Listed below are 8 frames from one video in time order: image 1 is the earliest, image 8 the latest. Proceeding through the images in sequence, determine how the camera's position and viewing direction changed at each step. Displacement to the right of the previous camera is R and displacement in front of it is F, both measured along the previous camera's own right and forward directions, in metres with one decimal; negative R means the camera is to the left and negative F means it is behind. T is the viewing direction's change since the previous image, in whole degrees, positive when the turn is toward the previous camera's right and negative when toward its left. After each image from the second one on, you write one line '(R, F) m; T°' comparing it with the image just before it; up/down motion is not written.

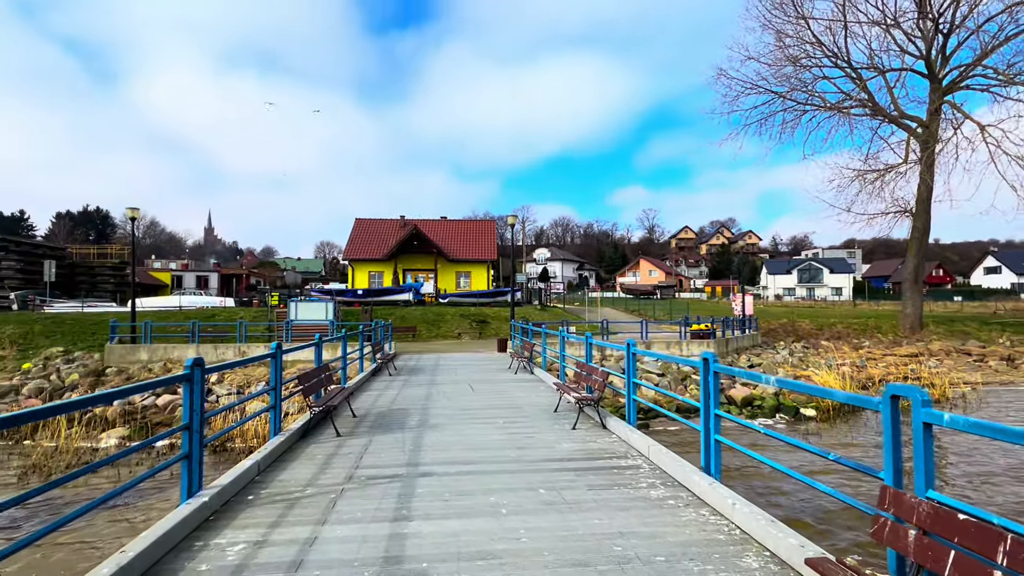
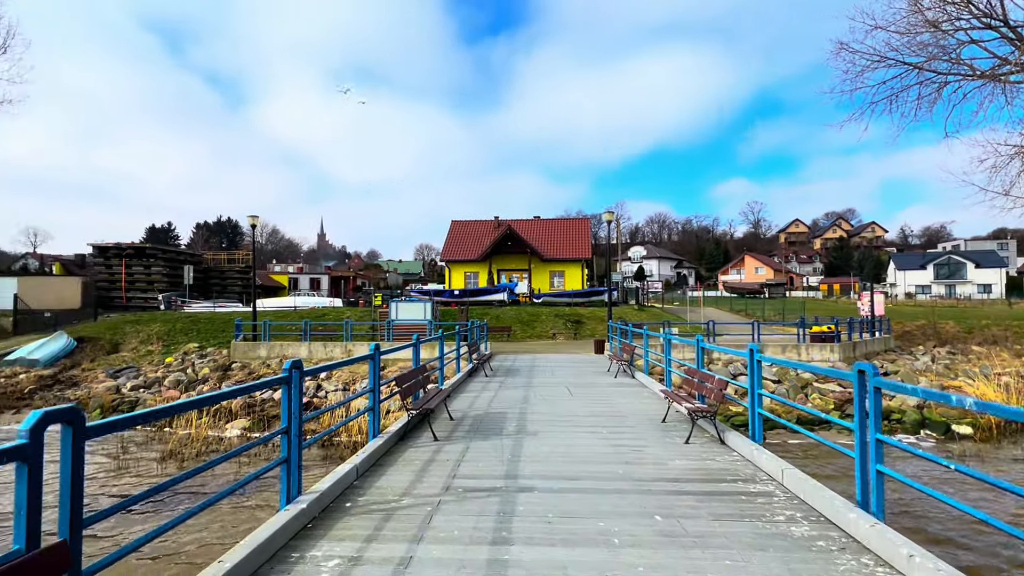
(-0.1, +0.4) m; -10°
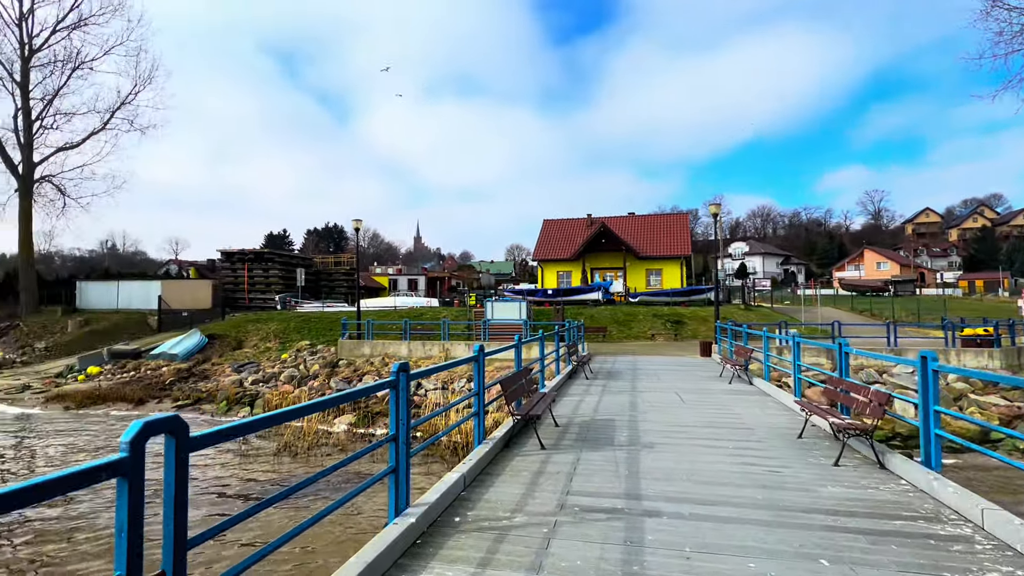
(-0.2, +0.4) m; -10°
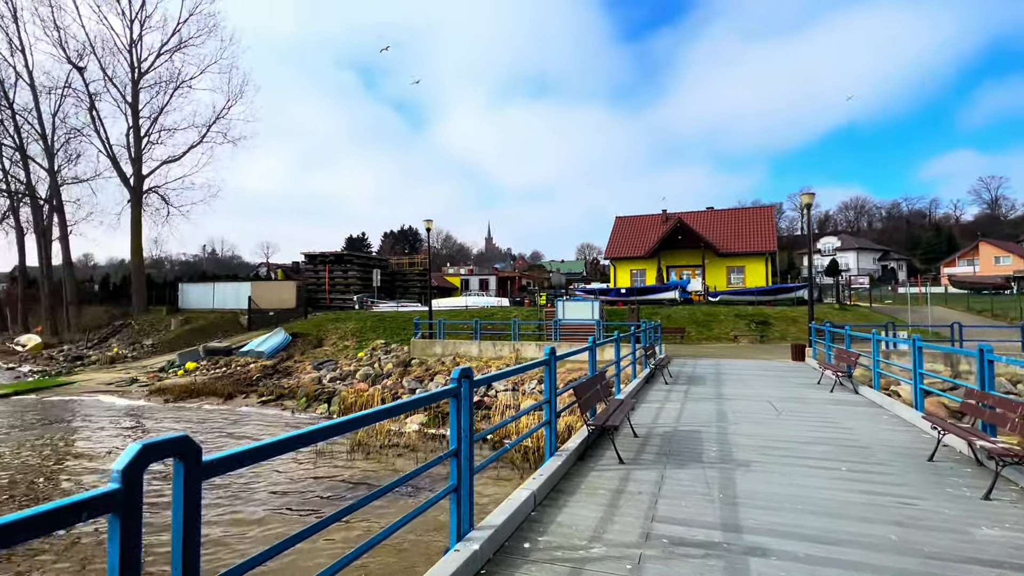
(0.0, +0.5) m; -8°
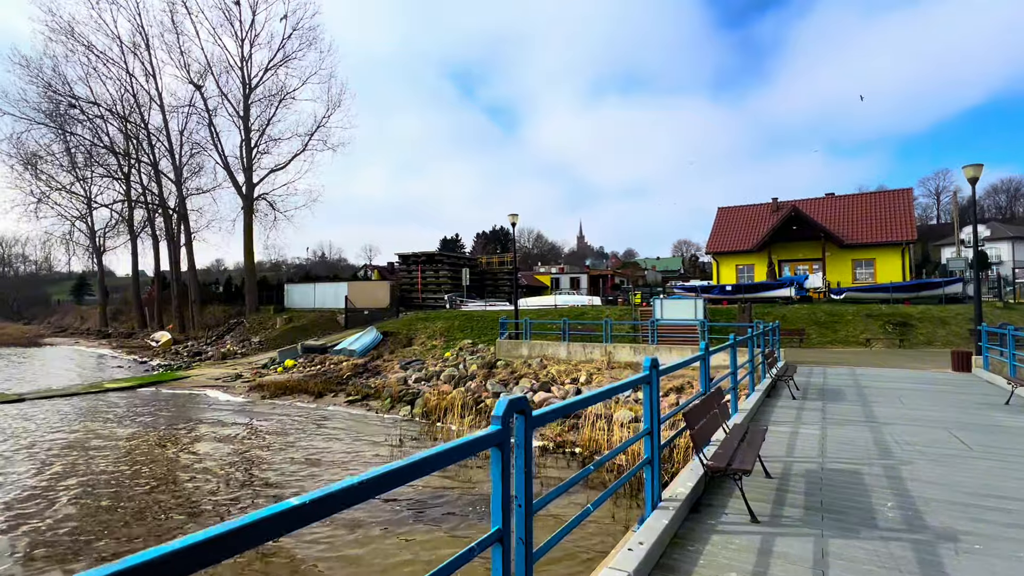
(0.0, +1.2) m; -10°
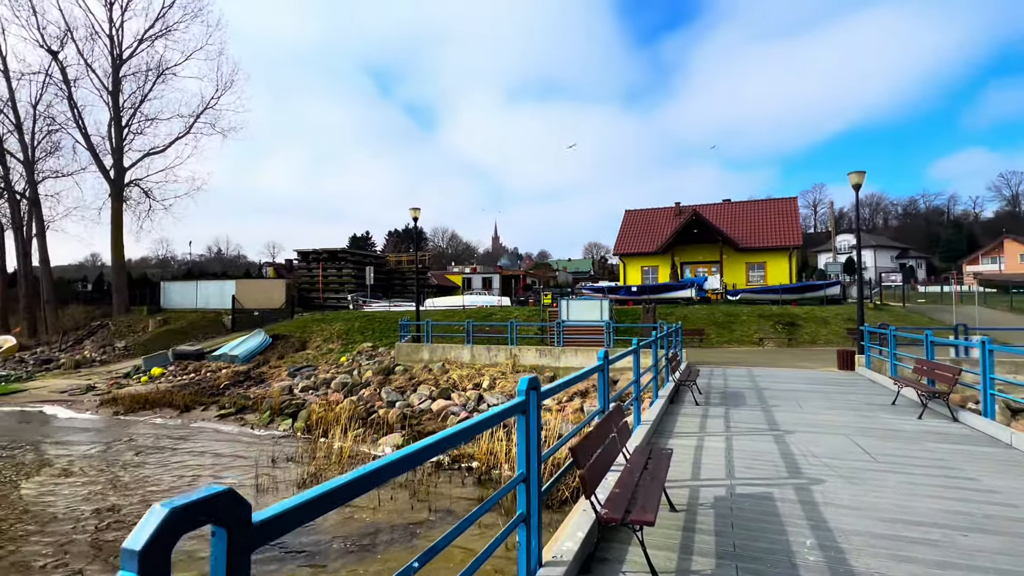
(+0.4, +1.0) m; +9°
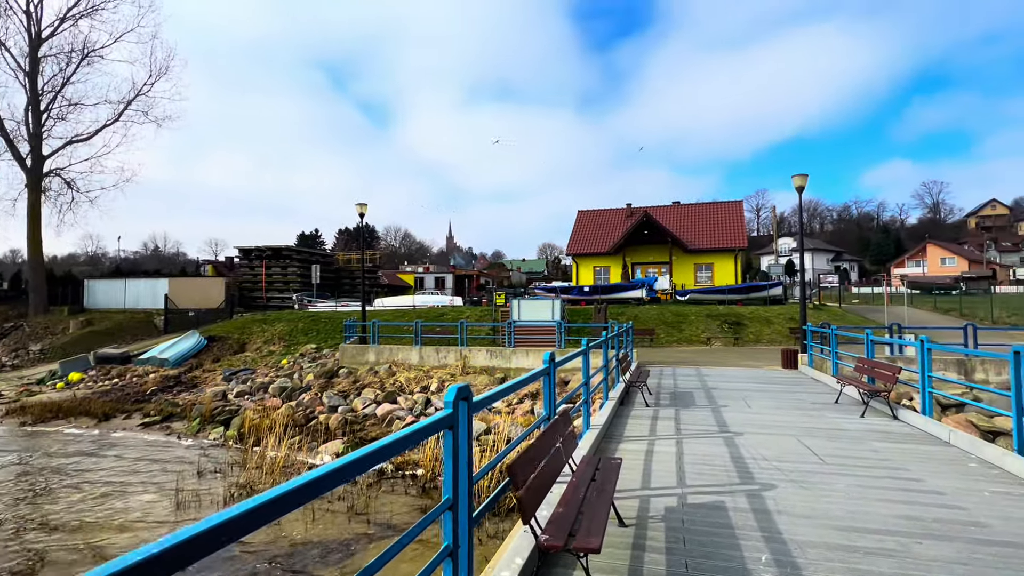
(+0.1, +0.4) m; +5°
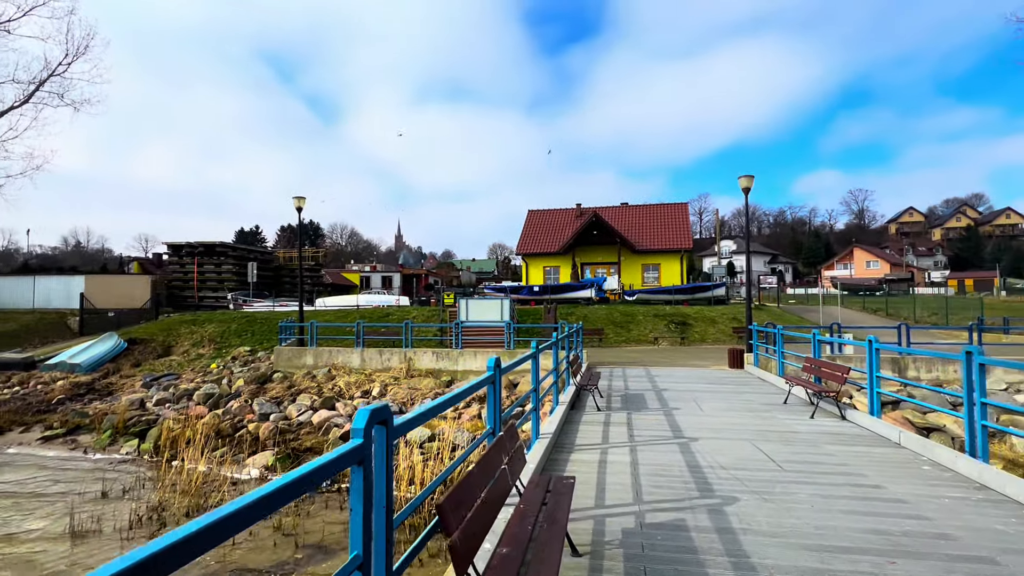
(+0.1, +0.5) m; +5°
